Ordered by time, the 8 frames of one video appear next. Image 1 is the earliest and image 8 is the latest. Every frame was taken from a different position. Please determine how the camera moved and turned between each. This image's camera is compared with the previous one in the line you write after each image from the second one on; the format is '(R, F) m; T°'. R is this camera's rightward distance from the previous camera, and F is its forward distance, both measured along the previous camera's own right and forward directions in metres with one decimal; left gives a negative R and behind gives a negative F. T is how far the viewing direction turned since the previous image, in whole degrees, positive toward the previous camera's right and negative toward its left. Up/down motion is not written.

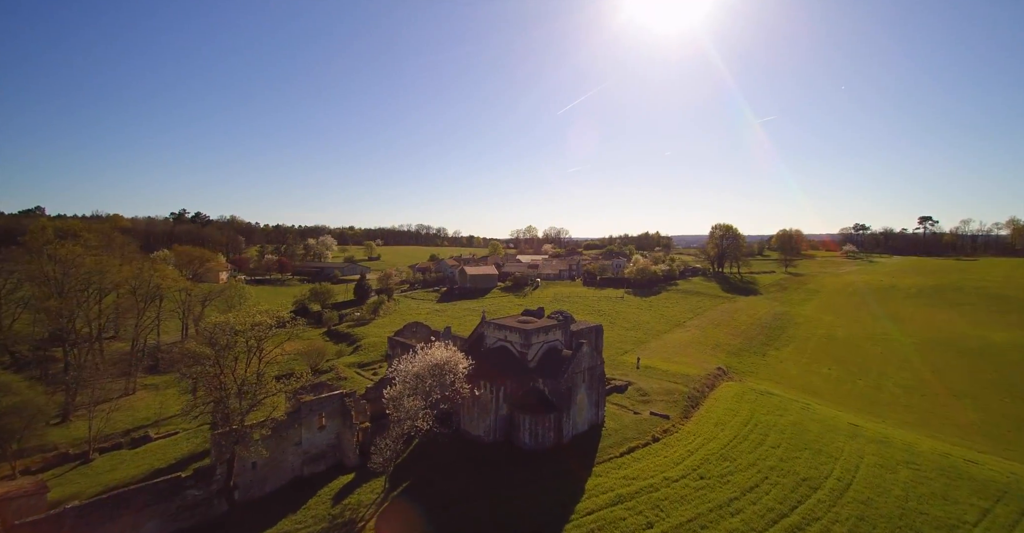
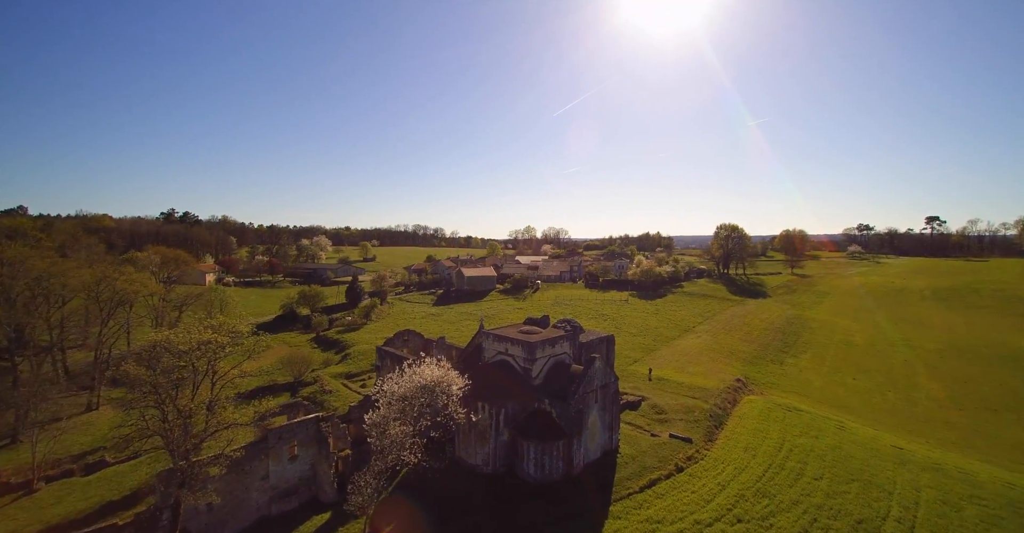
(-0.3, +4.3) m; 0°
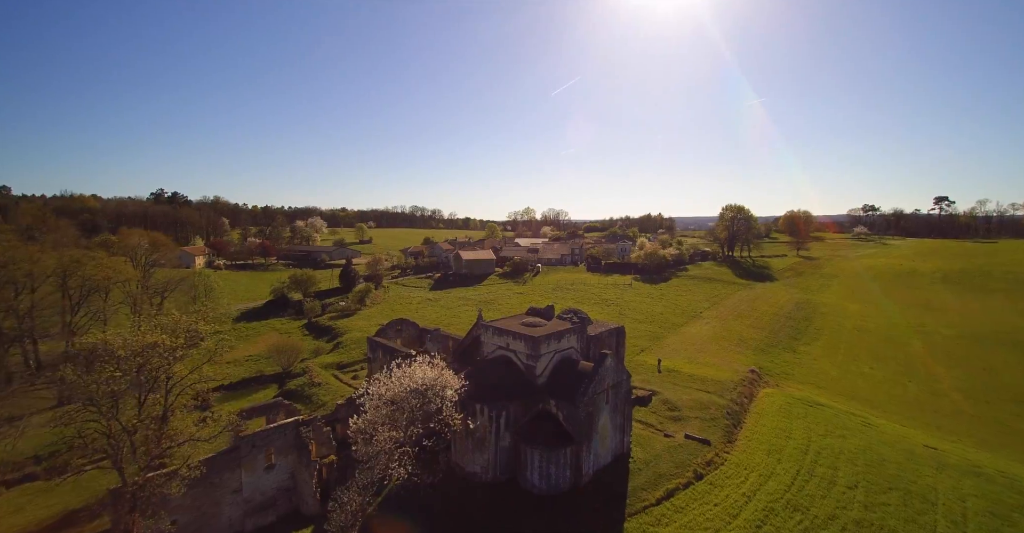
(-0.2, +3.2) m; 0°
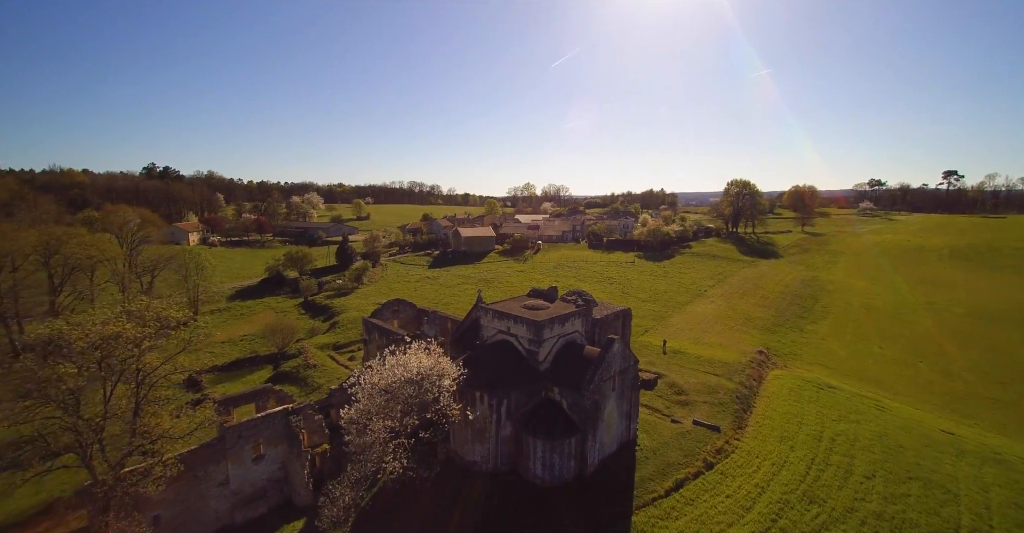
(-0.1, +1.7) m; 0°
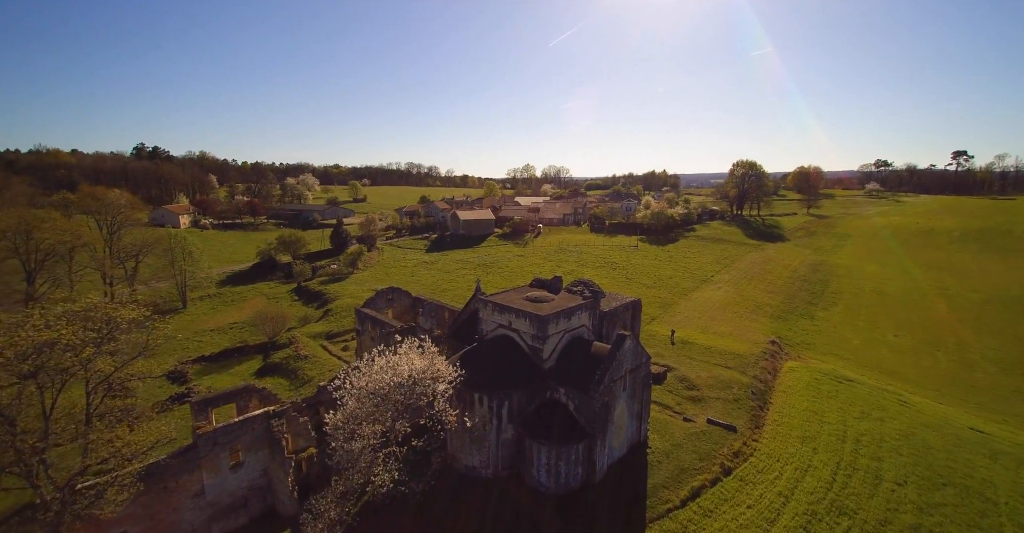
(-0.1, +2.3) m; 0°
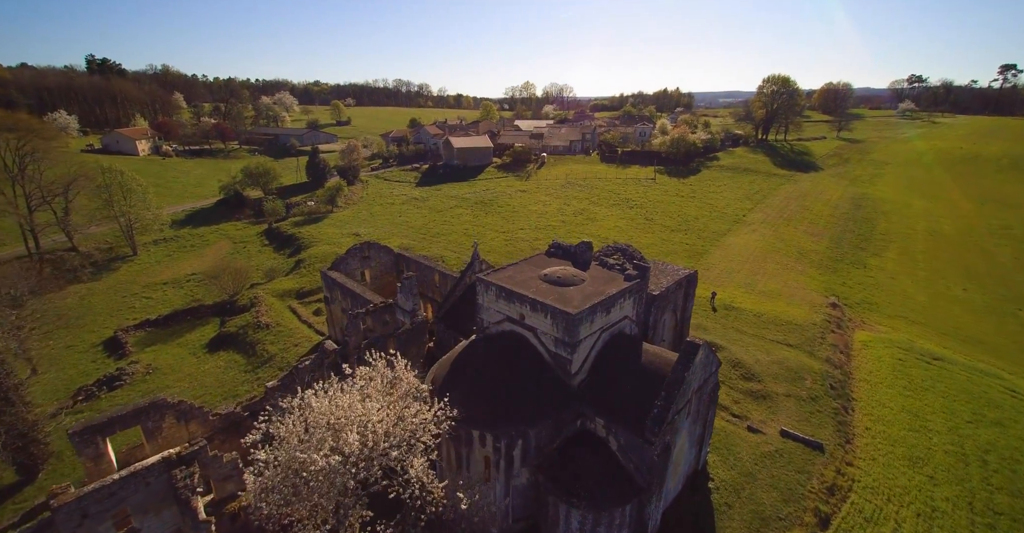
(-0.6, +8.1) m; 0°
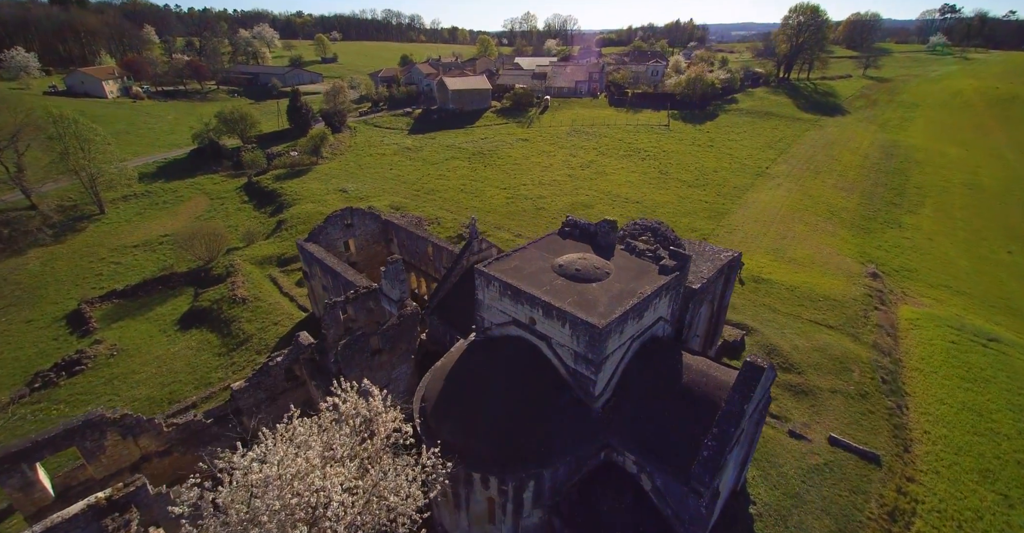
(-0.3, +3.7) m; 0°
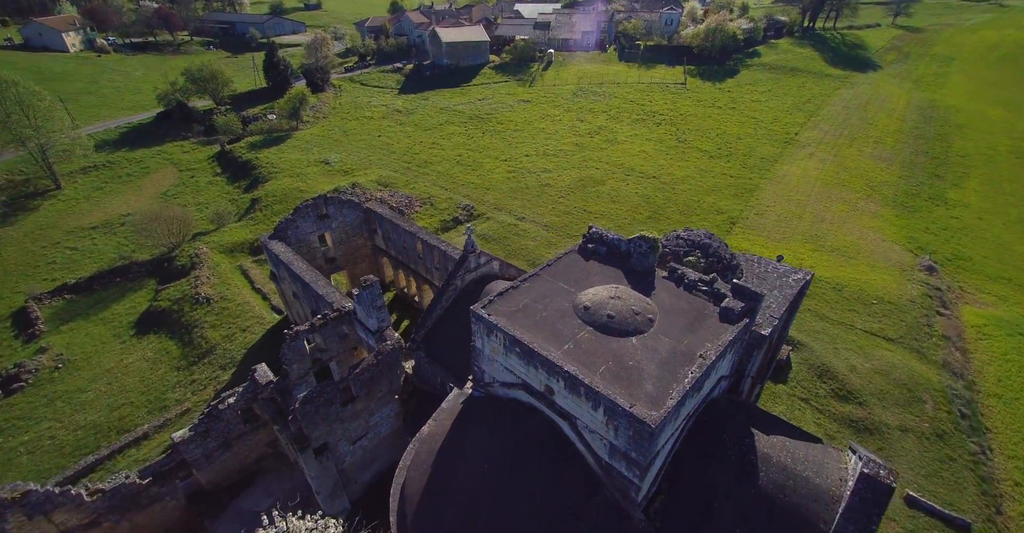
(-0.2, +4.0) m; 0°
